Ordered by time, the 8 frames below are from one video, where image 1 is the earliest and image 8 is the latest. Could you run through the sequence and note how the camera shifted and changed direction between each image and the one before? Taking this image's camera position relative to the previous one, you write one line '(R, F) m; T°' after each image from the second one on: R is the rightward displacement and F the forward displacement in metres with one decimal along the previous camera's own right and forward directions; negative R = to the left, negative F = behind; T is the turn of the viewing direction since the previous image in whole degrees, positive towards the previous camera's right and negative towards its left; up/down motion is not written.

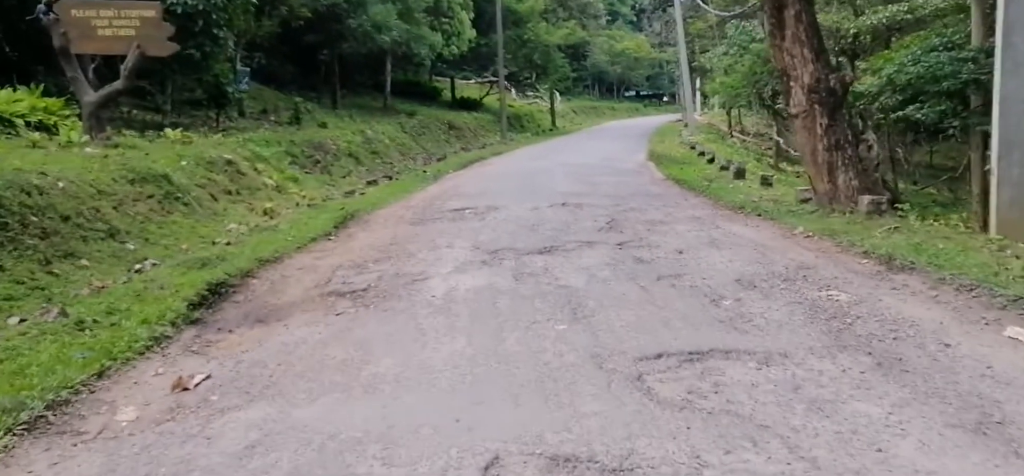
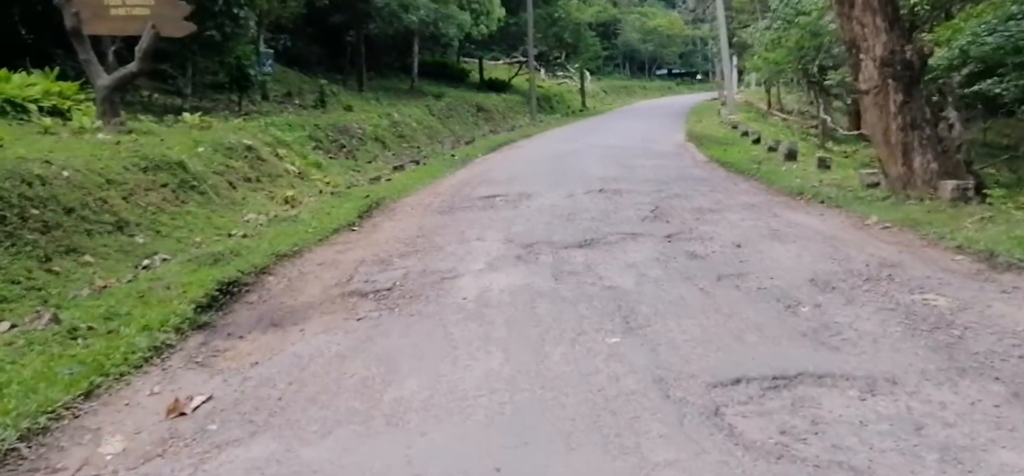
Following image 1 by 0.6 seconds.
(-0.1, +0.8) m; -2°
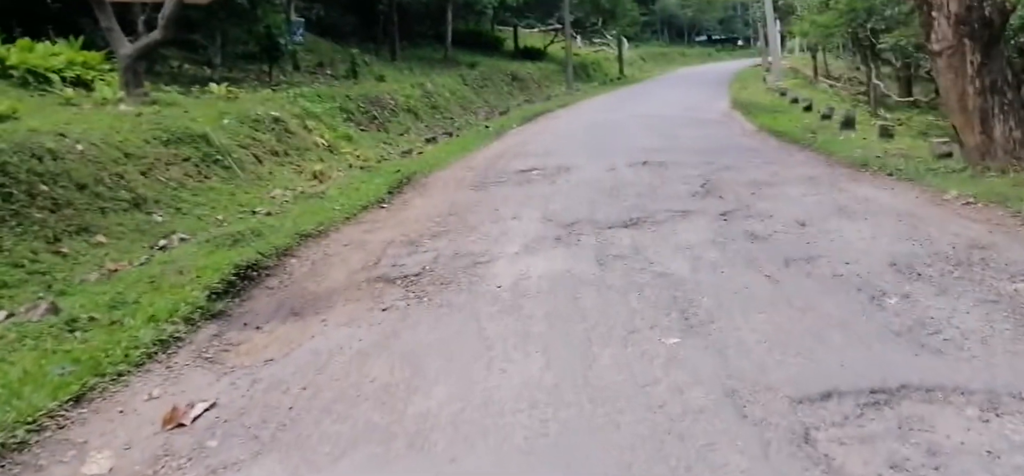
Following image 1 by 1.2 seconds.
(0.0, +0.6) m; -3°
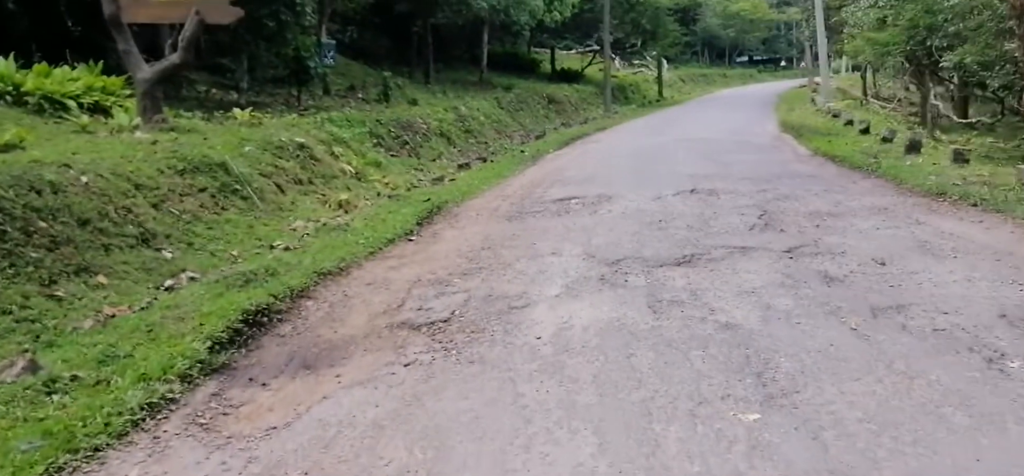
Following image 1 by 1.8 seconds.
(0.0, +0.7) m; -2°
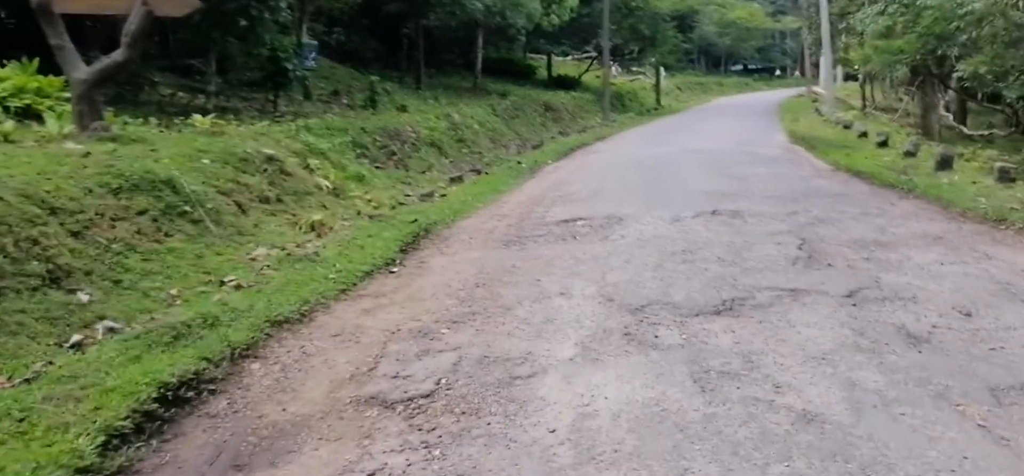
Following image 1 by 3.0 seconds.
(-0.1, +1.2) m; +1°
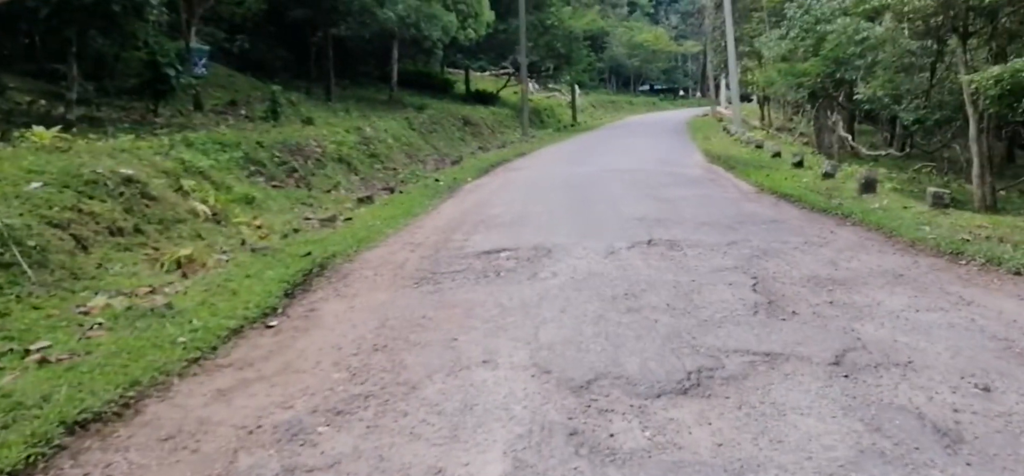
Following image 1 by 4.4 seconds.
(+0.1, +1.3) m; +6°
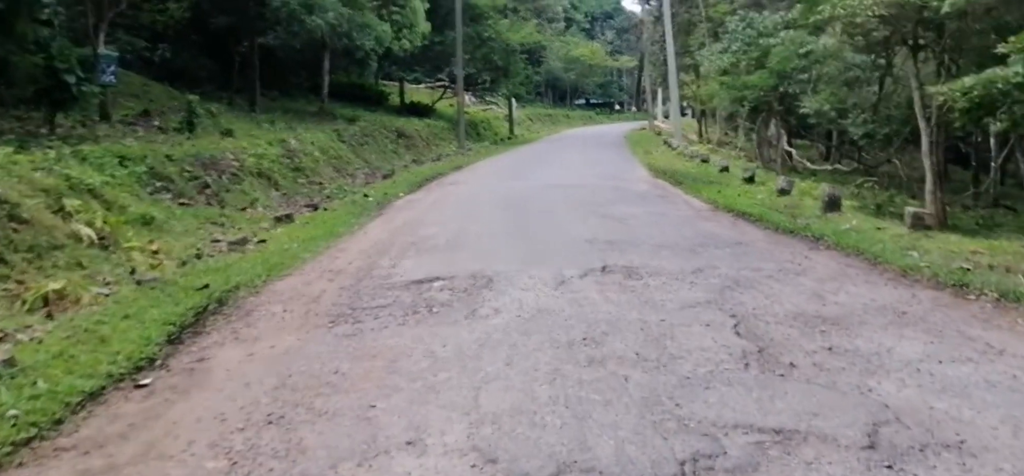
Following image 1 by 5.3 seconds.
(0.0, +1.2) m; +4°
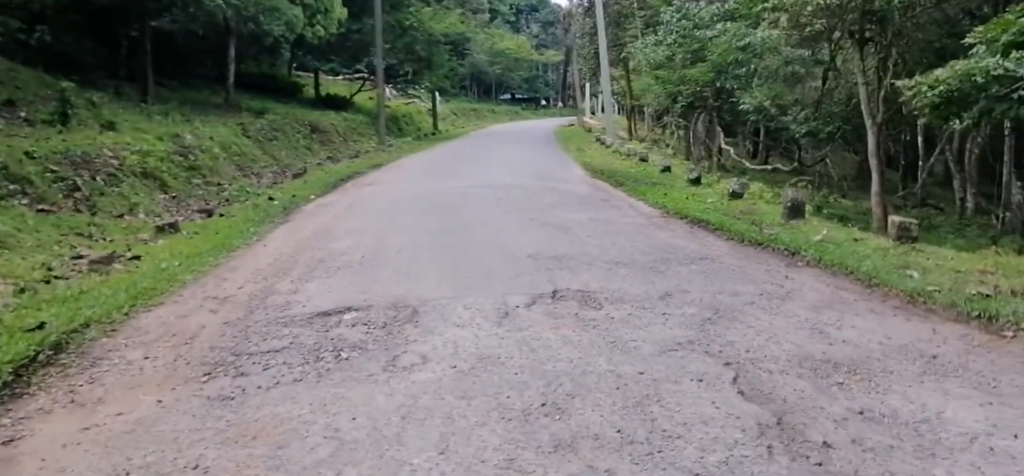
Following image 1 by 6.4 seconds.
(0.0, +1.4) m; +5°
